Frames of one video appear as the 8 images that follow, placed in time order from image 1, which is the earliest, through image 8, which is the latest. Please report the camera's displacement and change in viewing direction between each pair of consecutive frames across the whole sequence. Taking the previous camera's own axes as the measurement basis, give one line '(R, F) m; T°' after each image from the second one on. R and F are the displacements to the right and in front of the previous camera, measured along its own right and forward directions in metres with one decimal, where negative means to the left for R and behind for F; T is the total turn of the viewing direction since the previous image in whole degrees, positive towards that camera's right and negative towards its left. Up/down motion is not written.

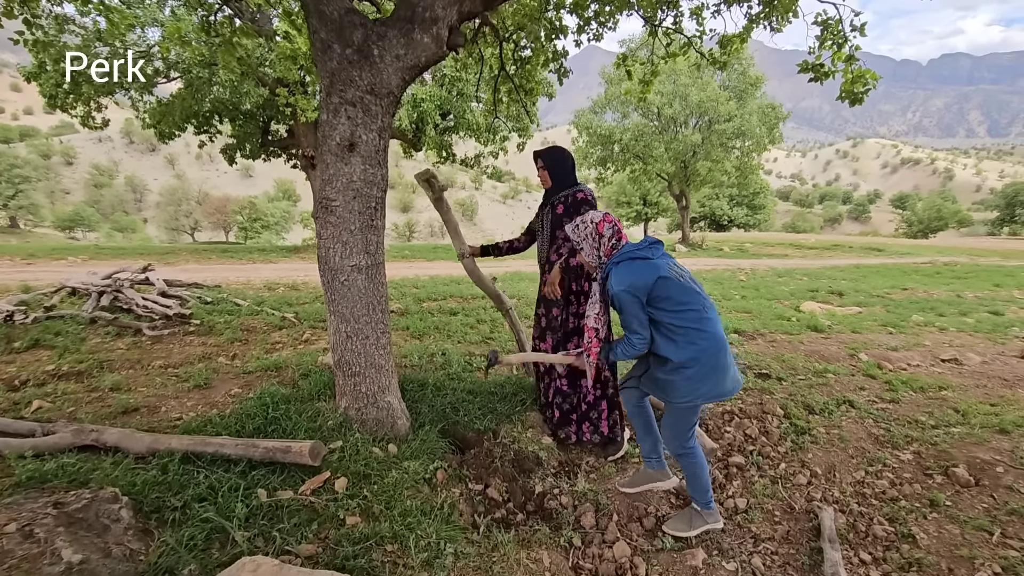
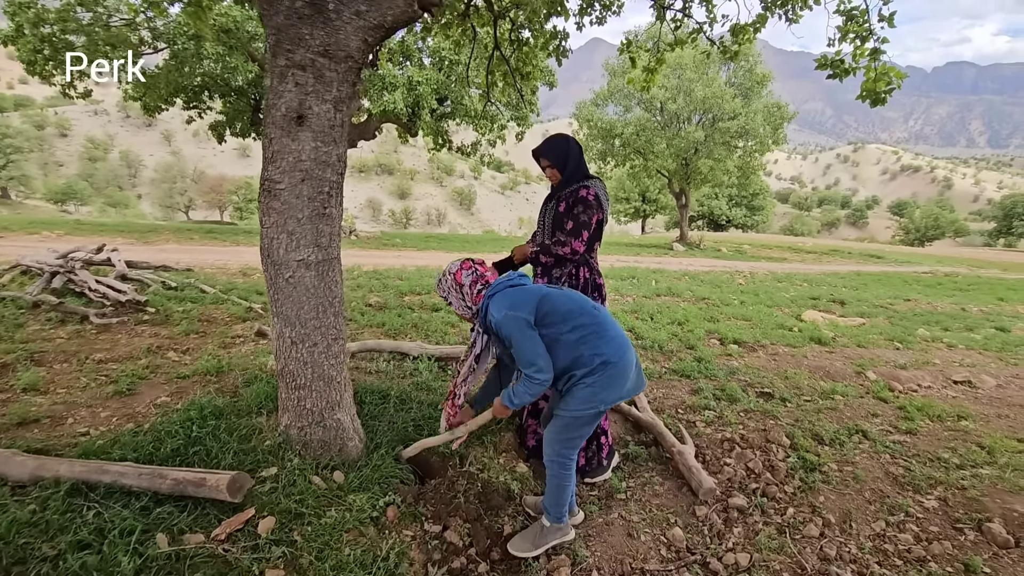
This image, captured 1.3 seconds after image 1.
(+0.1, +0.4) m; +1°
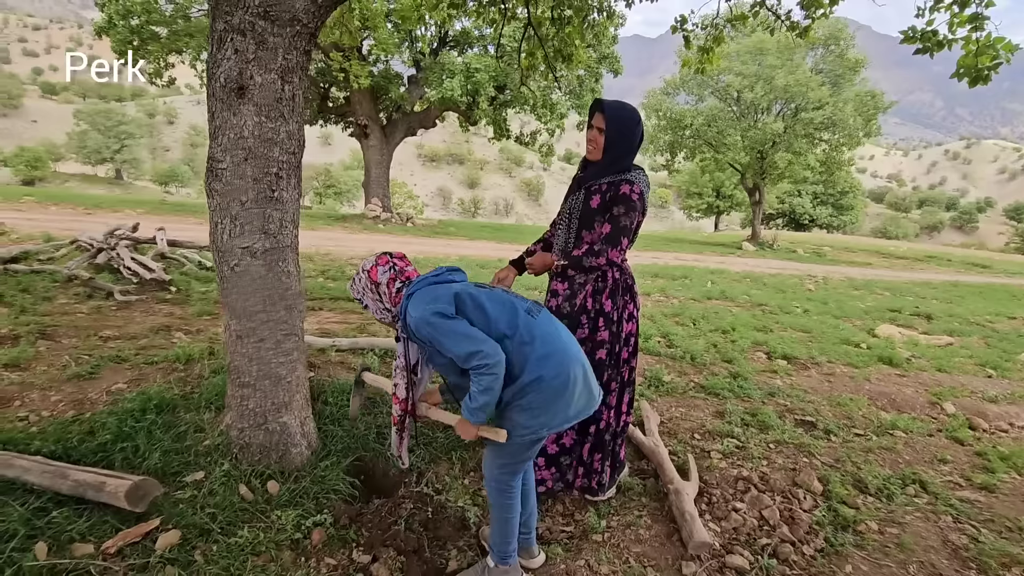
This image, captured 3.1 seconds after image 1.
(+0.4, +0.4) m; -7°
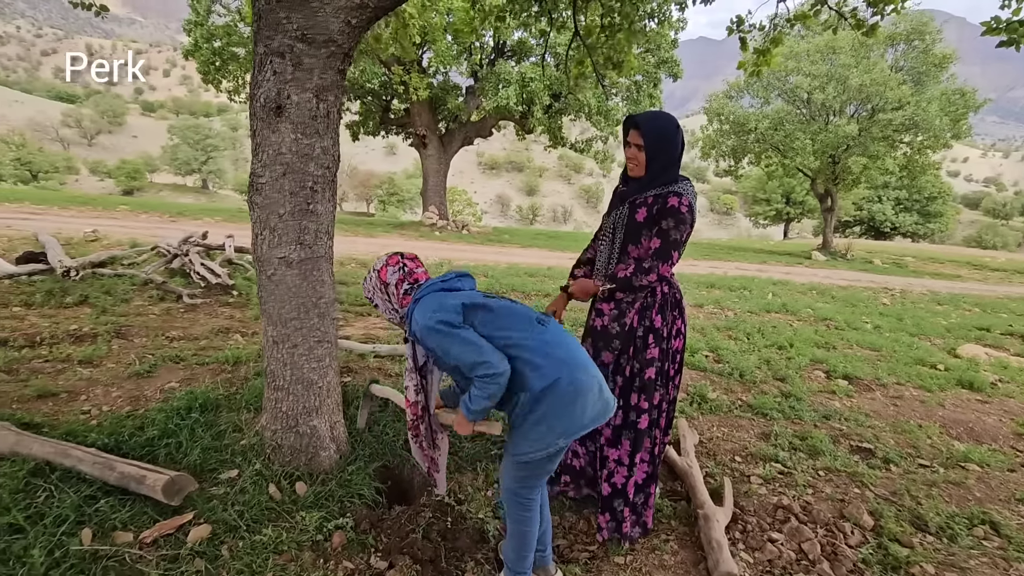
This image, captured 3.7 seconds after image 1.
(+0.2, 0.0) m; -6°
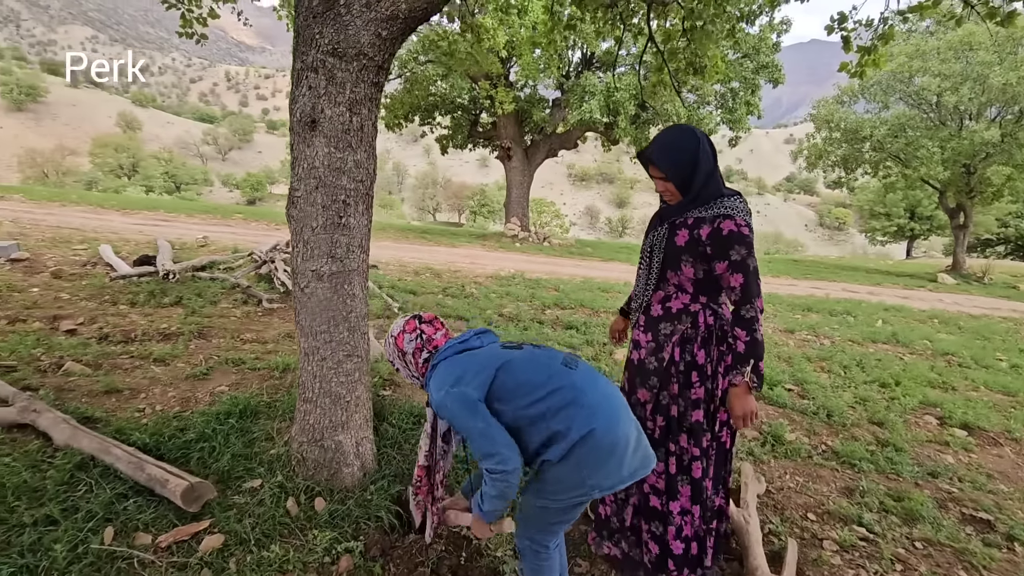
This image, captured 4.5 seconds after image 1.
(+0.3, +0.2) m; -10°
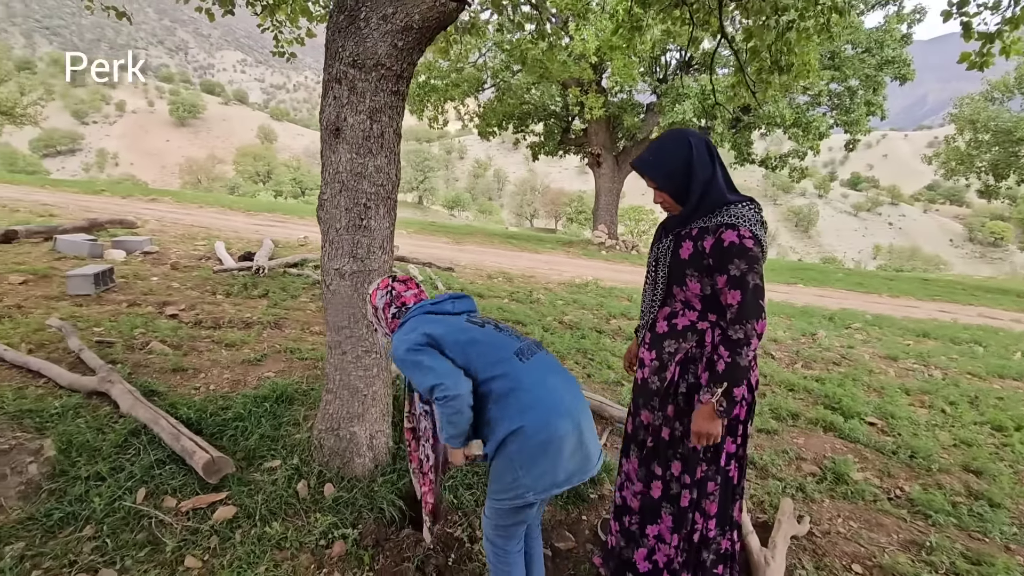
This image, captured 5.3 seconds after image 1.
(+0.4, +0.1) m; -11°
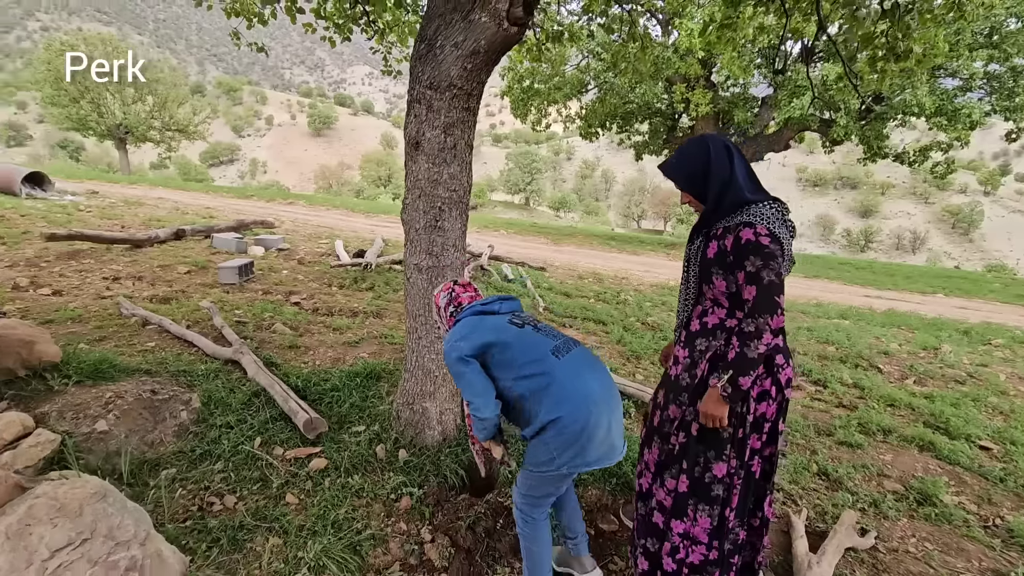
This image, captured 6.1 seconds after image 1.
(+0.3, -0.2) m; -12°
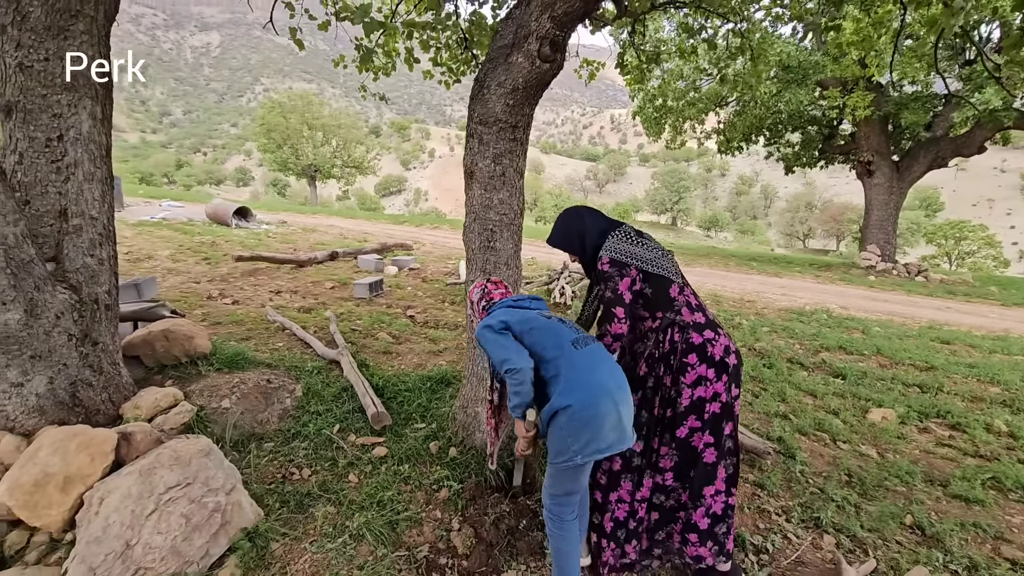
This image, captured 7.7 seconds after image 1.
(+0.6, -0.1) m; -16°
